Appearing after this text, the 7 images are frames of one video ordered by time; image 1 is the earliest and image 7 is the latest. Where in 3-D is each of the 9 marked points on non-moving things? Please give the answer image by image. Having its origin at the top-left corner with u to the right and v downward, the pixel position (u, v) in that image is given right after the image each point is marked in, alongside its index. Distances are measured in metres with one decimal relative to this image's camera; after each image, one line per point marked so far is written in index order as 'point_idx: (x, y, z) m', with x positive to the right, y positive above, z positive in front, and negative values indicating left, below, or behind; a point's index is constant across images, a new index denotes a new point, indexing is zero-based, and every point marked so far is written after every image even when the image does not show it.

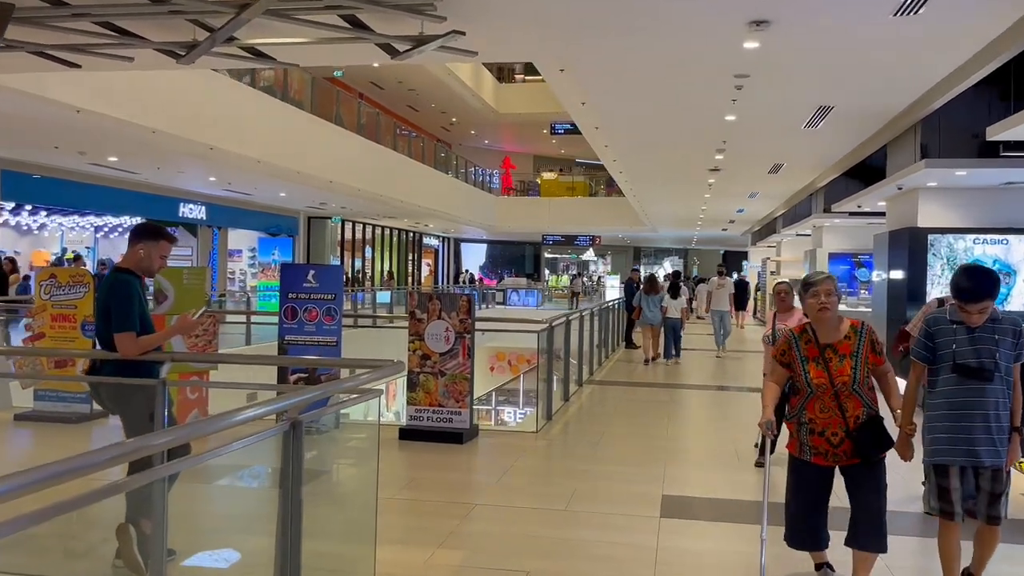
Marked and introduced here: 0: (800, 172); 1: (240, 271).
0: (+4.2, +1.7, +12.1) m
1: (-6.1, +0.4, +18.8) m
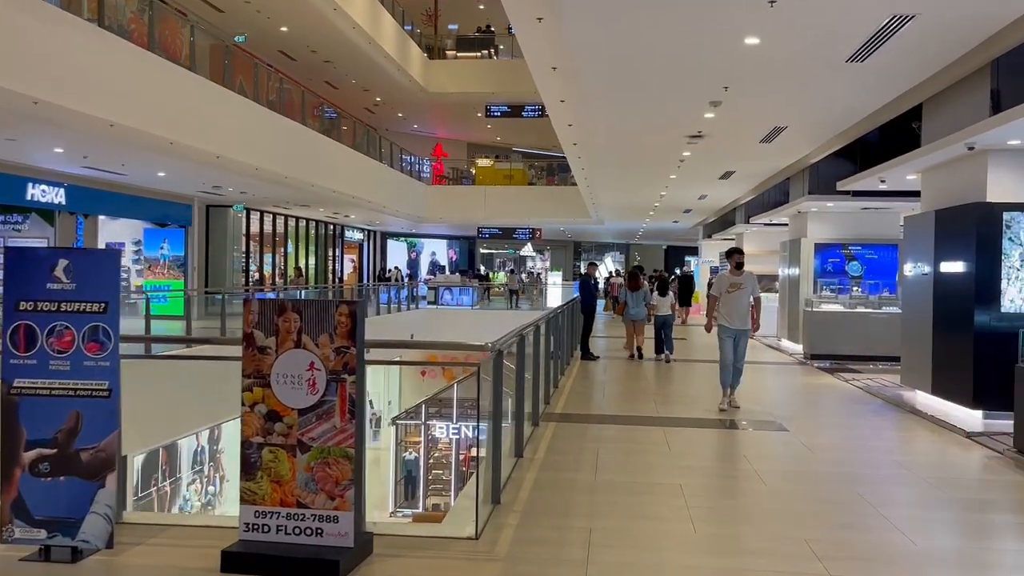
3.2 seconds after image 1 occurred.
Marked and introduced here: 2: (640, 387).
0: (+3.4, +1.7, +10.0) m
1: (-7.4, +0.4, +15.9) m
2: (+1.4, -1.0, +8.5) m
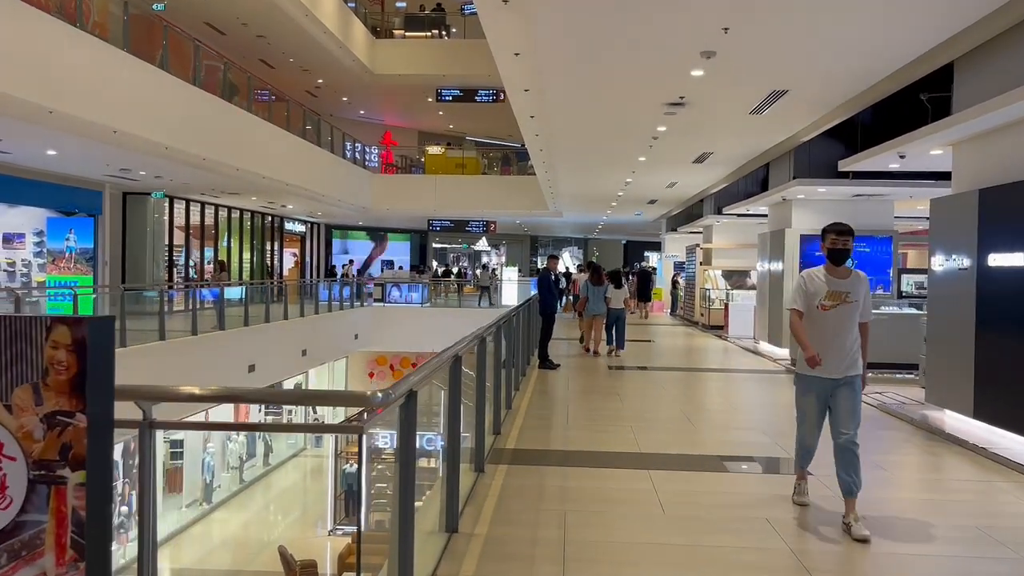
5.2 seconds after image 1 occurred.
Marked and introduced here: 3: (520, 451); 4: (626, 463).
0: (+2.8, +1.7, +8.7) m
1: (-8.3, +0.4, +14.1) m
2: (+0.9, -1.0, +7.1) m
3: (+0.1, -0.9, +4.7) m
4: (+0.6, -1.0, +4.6) m
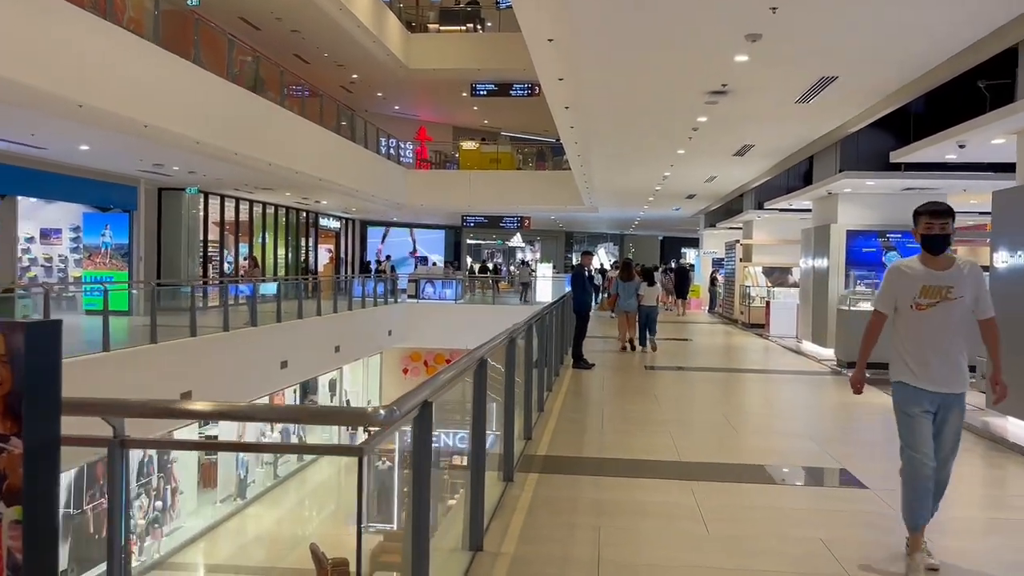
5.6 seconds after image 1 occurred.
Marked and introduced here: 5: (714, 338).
0: (+3.2, +1.7, +8.3) m
1: (-7.7, +0.5, +14.1) m
2: (+1.2, -1.0, +6.8) m
3: (+0.2, -0.9, +4.5) m
4: (+0.8, -1.0, +4.3) m
5: (+3.4, -0.8, +13.8) m
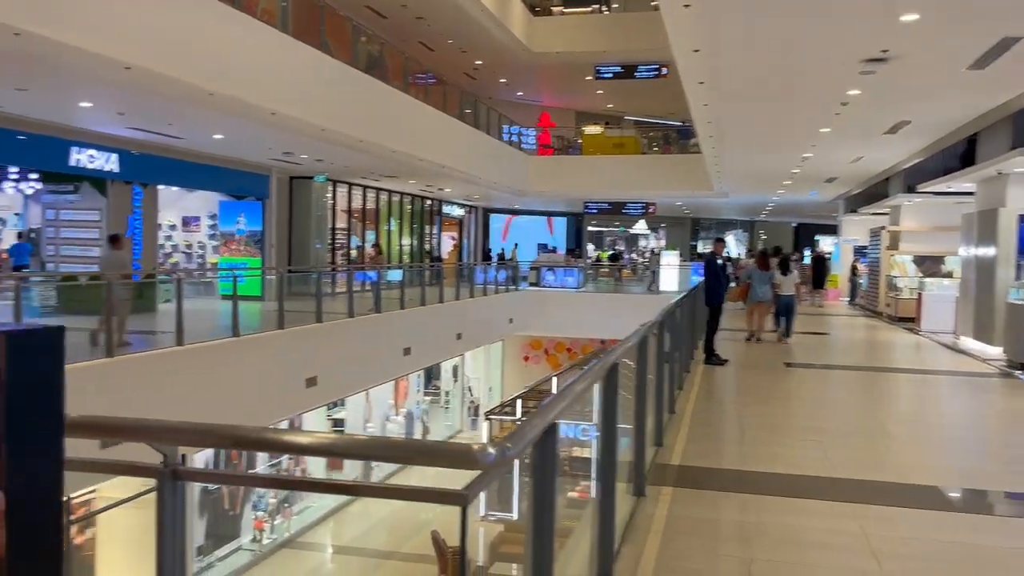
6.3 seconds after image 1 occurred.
0: (+4.4, +1.8, +7.4) m
1: (-5.6, +0.8, +14.7) m
2: (+2.1, -0.9, +6.2) m
3: (+0.9, -0.9, +4.0) m
4: (+1.4, -0.9, +3.8) m
5: (+5.3, -0.7, +12.8) m
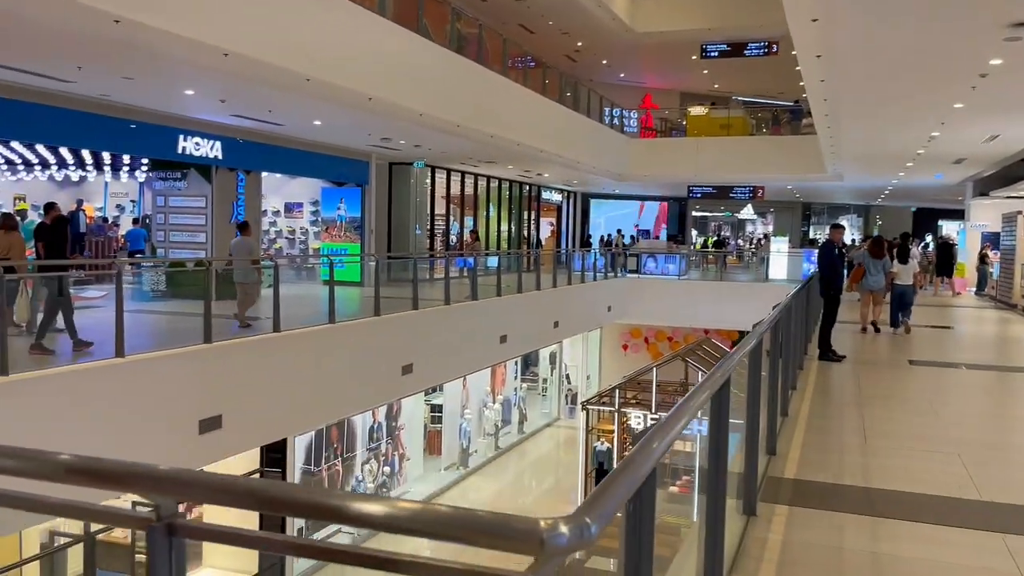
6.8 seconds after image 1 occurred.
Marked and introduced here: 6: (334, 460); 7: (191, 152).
0: (+5.2, +1.9, +6.4) m
1: (-3.8, +1.0, +14.9) m
2: (+2.8, -0.9, +5.6) m
3: (+1.3, -0.8, +3.6) m
4: (+1.8, -0.9, +3.3) m
5: (+6.8, -0.5, +11.8) m
6: (-2.4, -2.3, +11.0) m
7: (-4.3, +1.8, +11.2) m
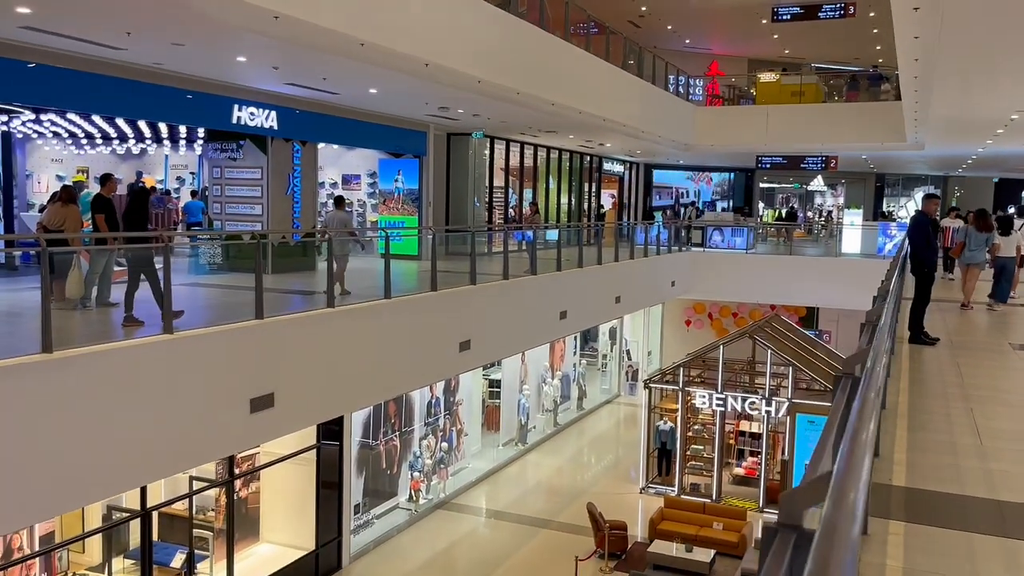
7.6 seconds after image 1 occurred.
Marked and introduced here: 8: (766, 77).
0: (+5.6, +2.0, +5.6) m
1: (-2.7, +1.5, +14.7) m
2: (+3.2, -0.7, +5.0) m
3: (+1.5, -0.8, +3.1) m
4: (+2.0, -0.8, +2.7) m
5: (+7.6, -0.2, +10.9) m
6: (-1.6, -1.9, +10.8) m
7: (-3.5, +2.2, +11.0) m
8: (+6.0, +5.0, +19.6) m
